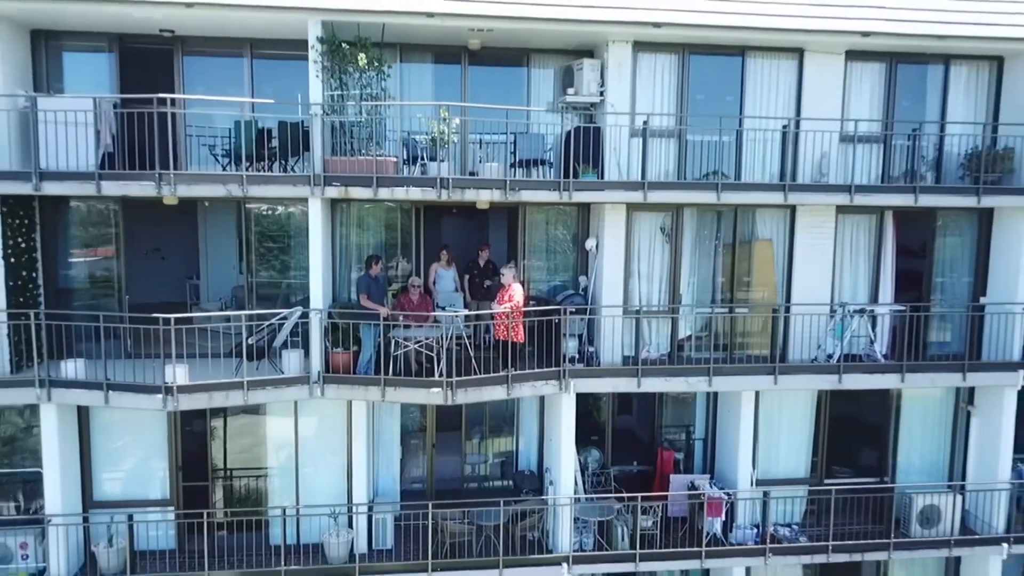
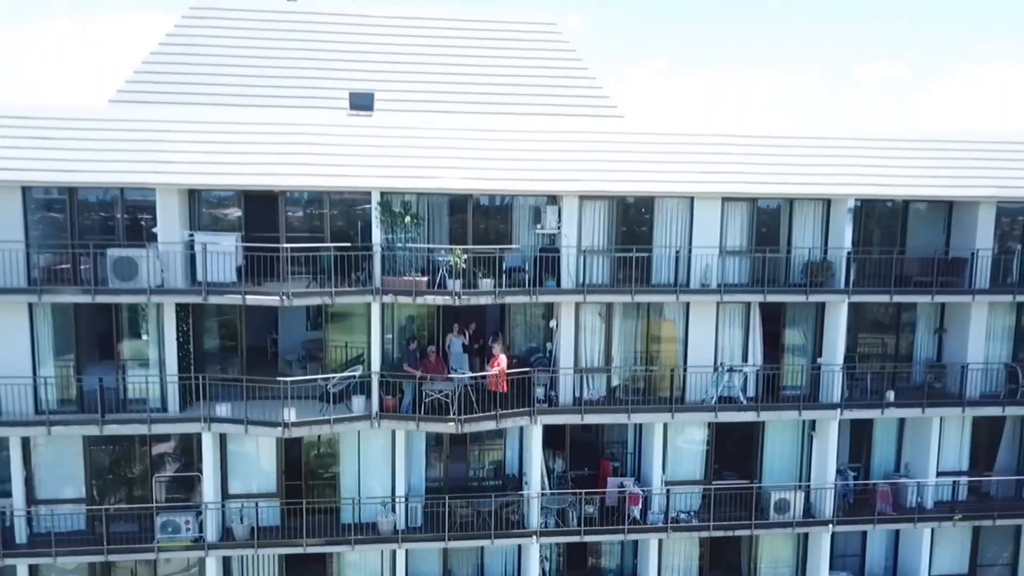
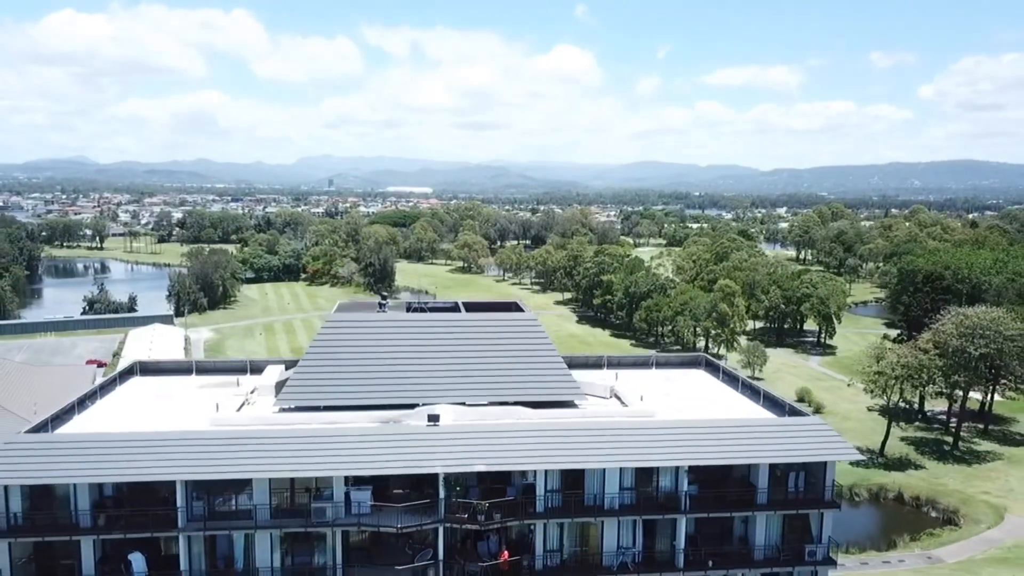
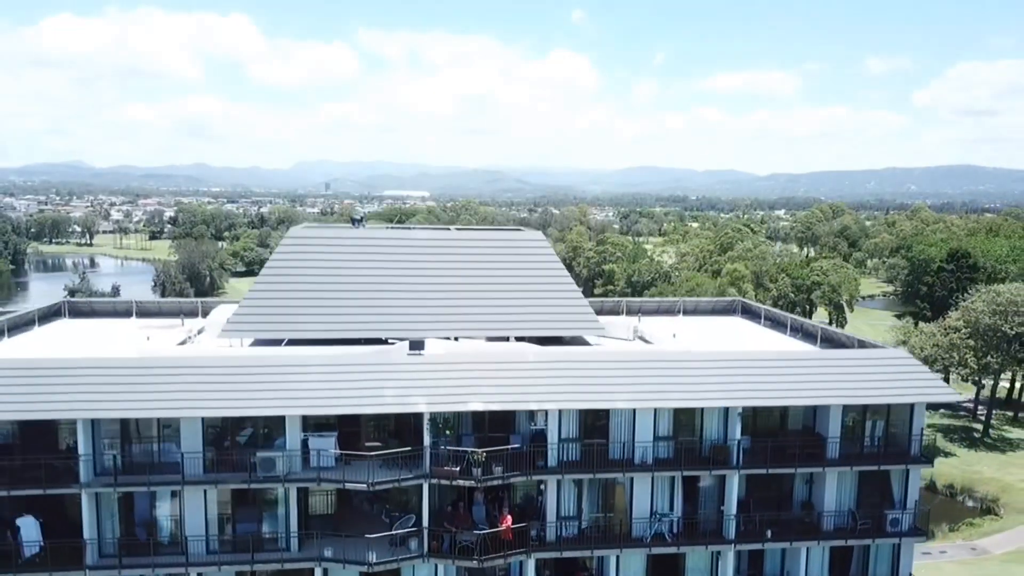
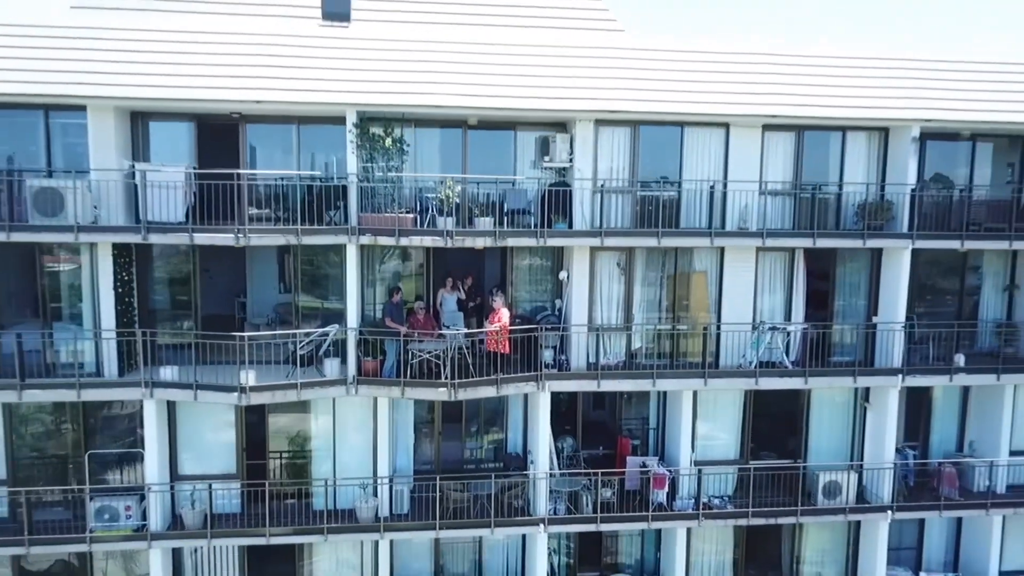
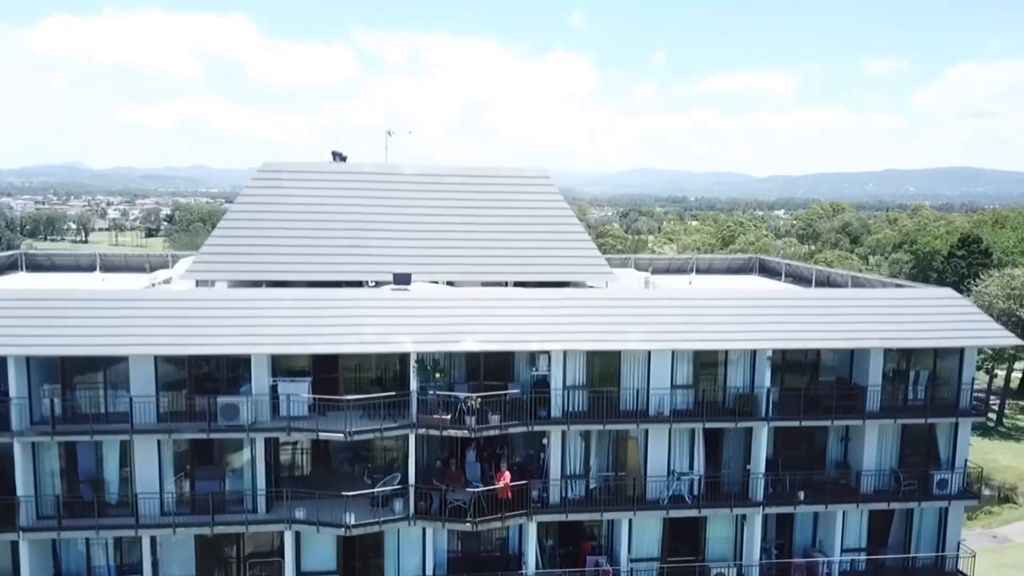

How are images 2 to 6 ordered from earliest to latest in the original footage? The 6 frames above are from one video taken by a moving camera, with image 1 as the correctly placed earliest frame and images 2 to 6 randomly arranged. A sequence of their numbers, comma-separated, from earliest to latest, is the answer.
5, 2, 6, 4, 3
